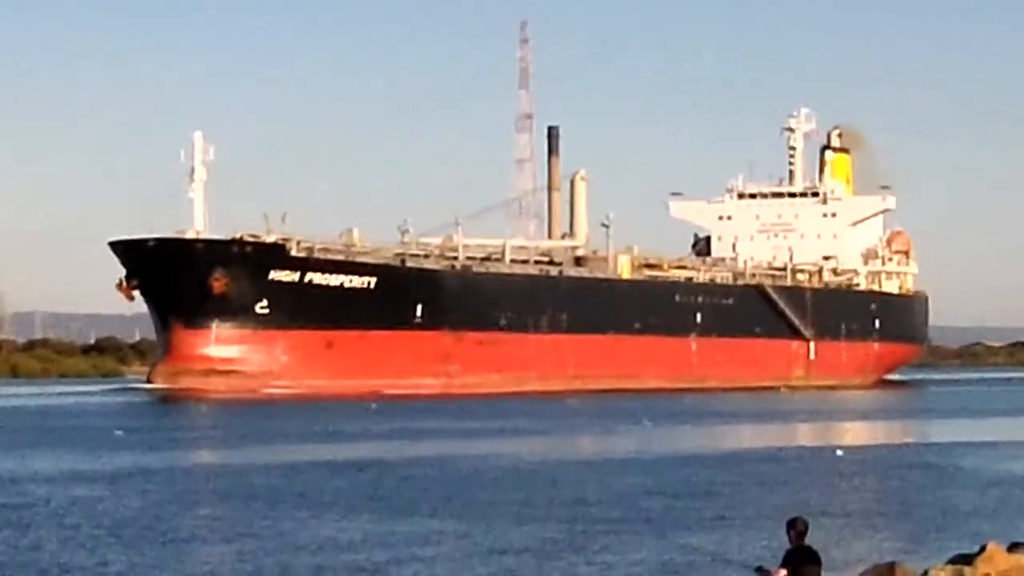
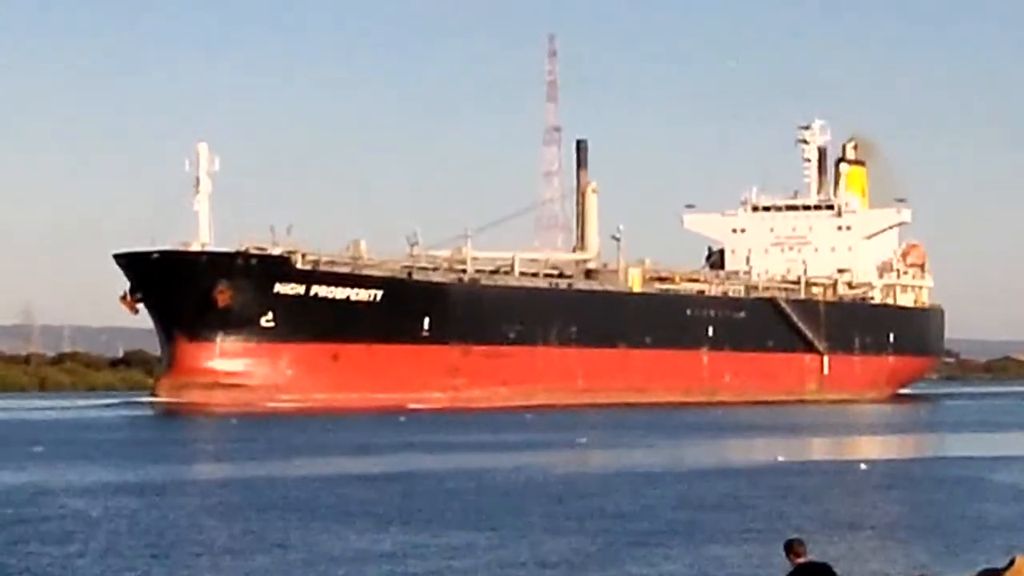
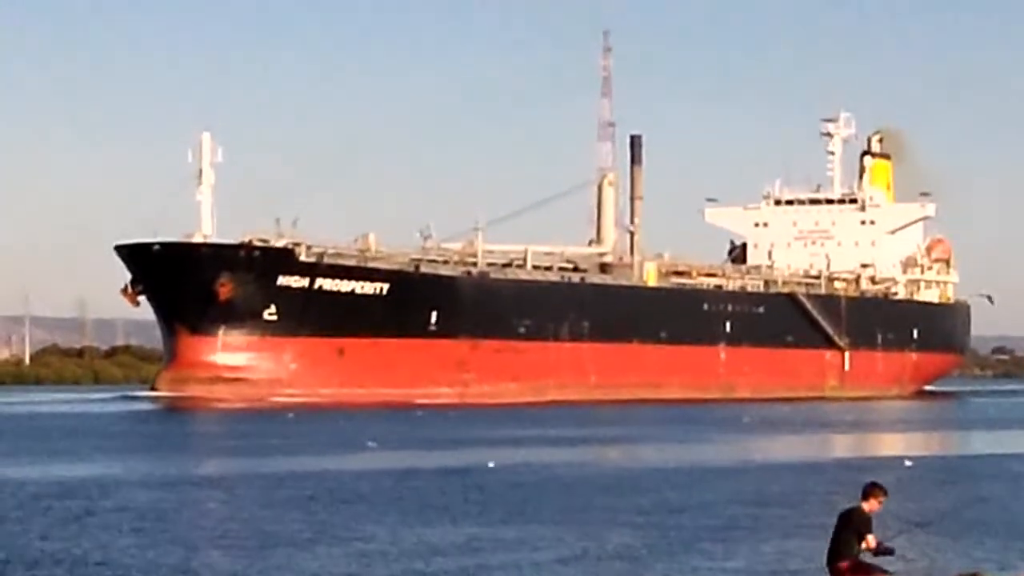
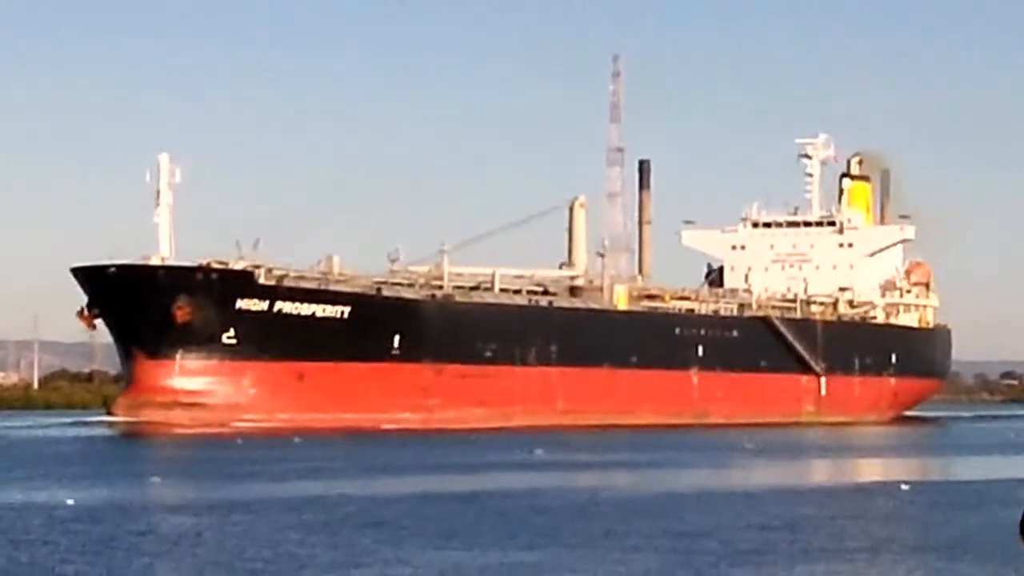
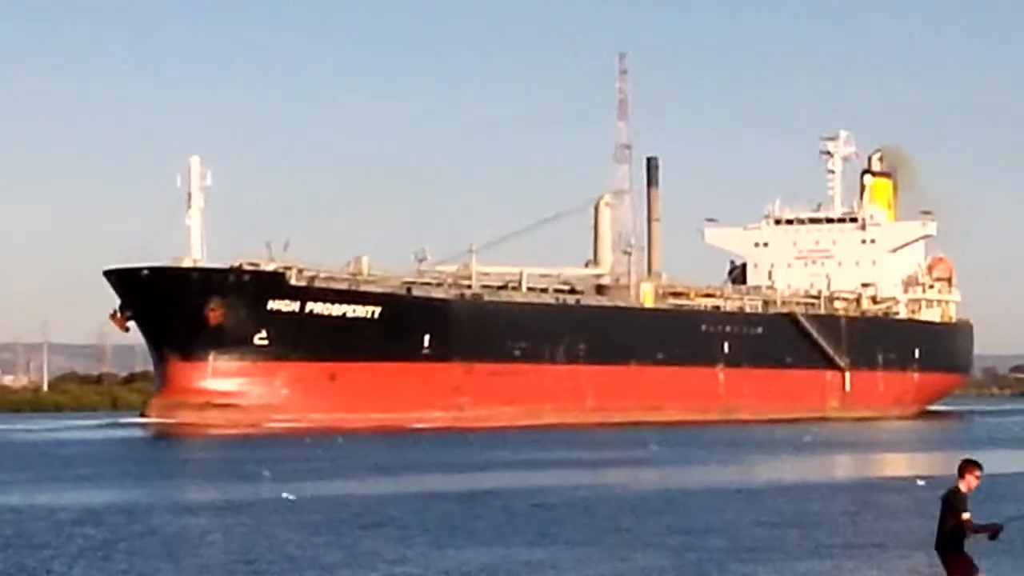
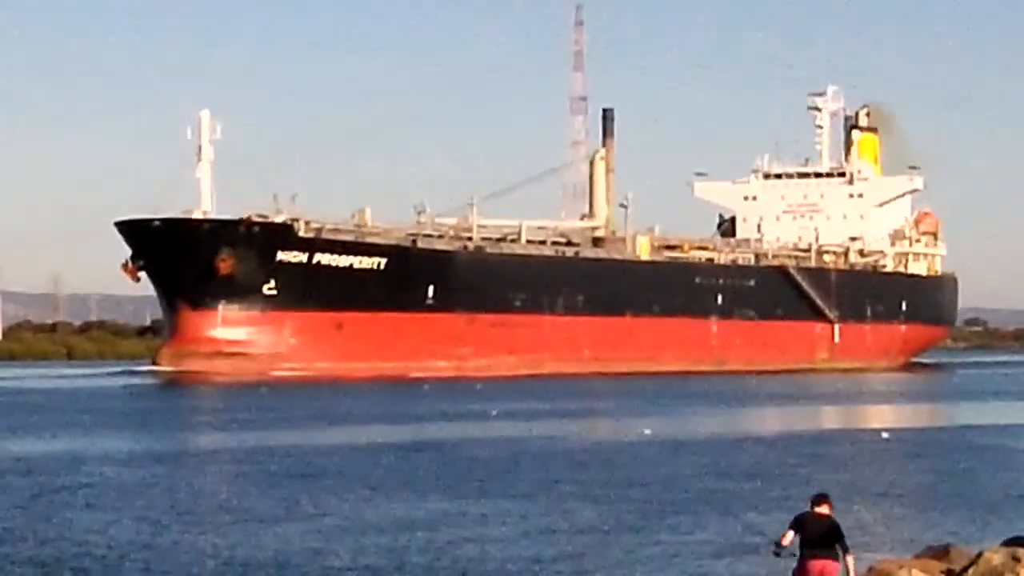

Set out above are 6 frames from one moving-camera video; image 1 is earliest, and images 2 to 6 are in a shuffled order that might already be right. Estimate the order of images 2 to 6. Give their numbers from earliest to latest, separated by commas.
2, 6, 3, 5, 4
